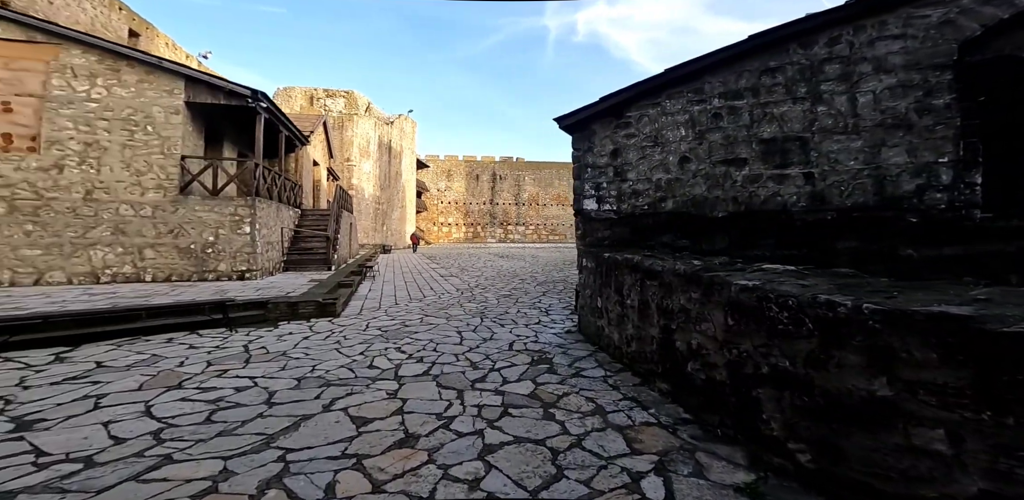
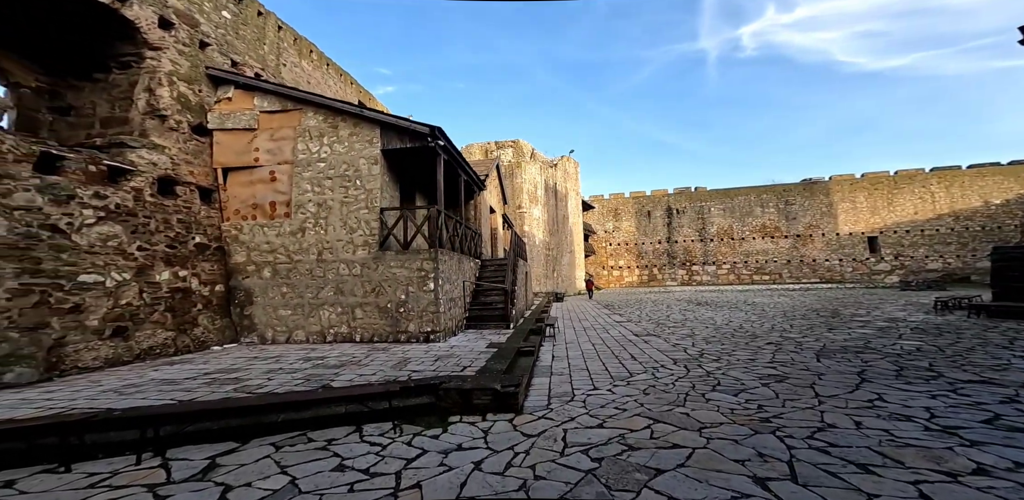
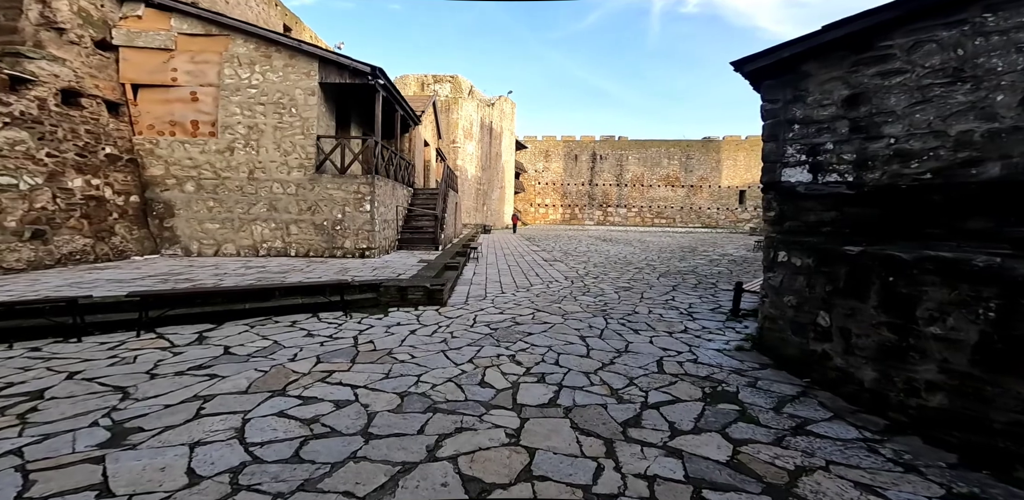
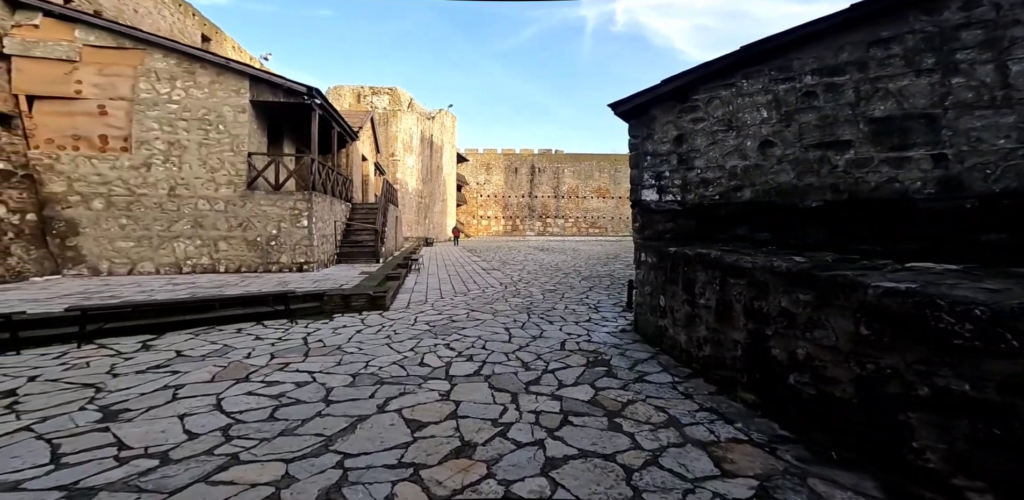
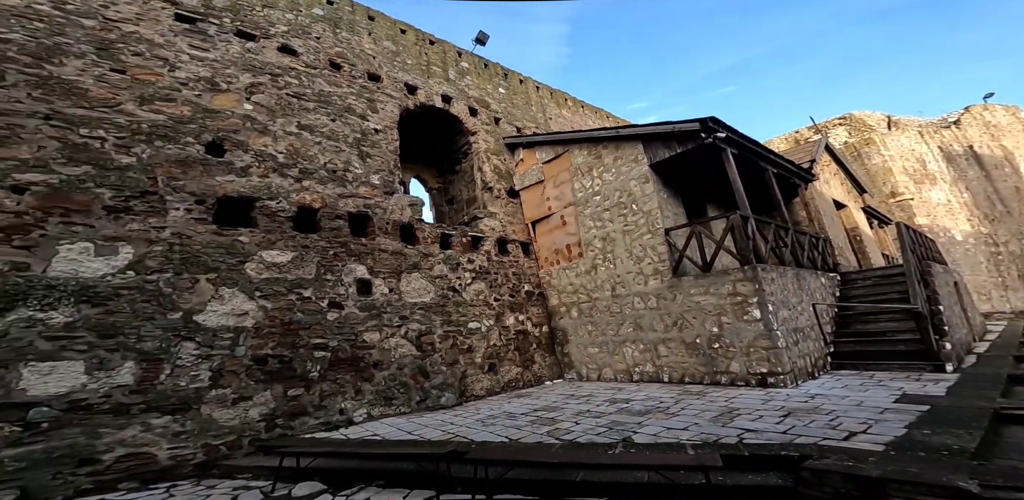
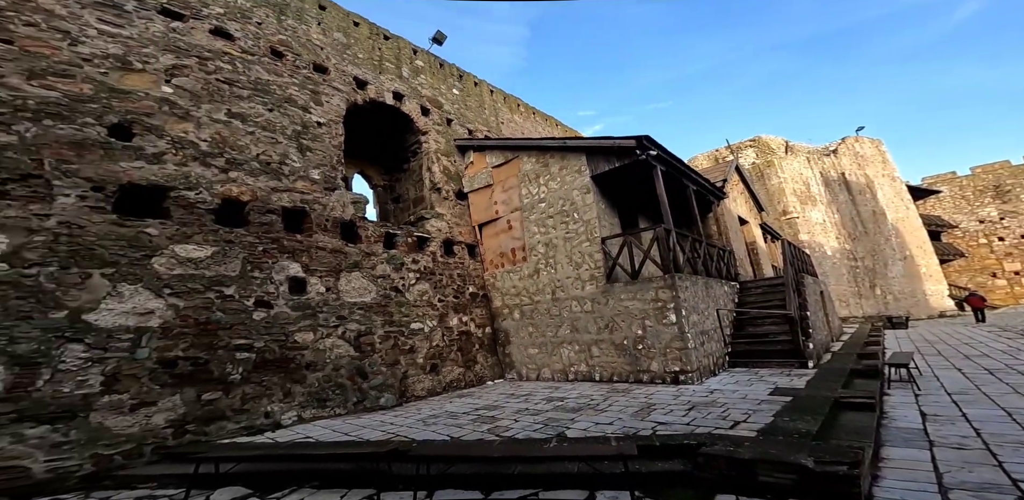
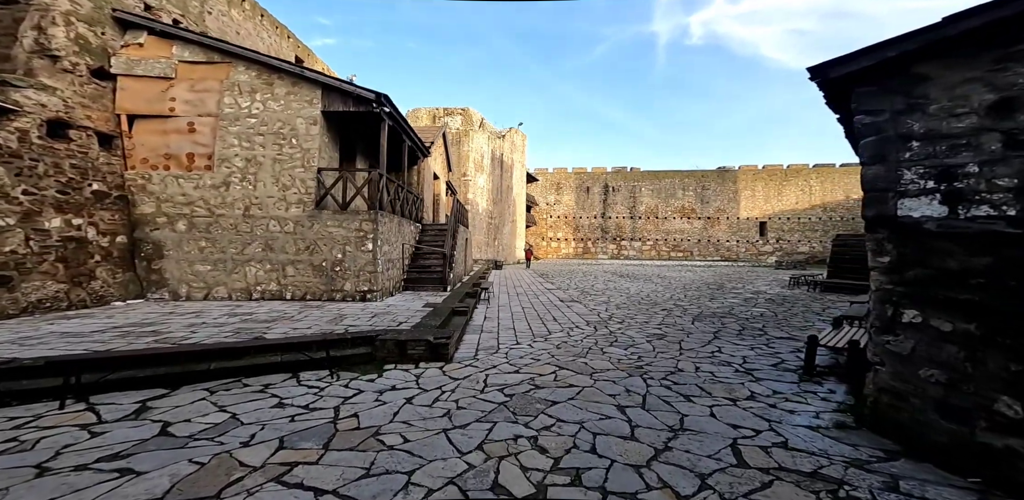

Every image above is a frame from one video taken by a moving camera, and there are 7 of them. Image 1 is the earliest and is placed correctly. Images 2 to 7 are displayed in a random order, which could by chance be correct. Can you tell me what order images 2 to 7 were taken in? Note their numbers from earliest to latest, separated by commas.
4, 3, 7, 2, 6, 5
